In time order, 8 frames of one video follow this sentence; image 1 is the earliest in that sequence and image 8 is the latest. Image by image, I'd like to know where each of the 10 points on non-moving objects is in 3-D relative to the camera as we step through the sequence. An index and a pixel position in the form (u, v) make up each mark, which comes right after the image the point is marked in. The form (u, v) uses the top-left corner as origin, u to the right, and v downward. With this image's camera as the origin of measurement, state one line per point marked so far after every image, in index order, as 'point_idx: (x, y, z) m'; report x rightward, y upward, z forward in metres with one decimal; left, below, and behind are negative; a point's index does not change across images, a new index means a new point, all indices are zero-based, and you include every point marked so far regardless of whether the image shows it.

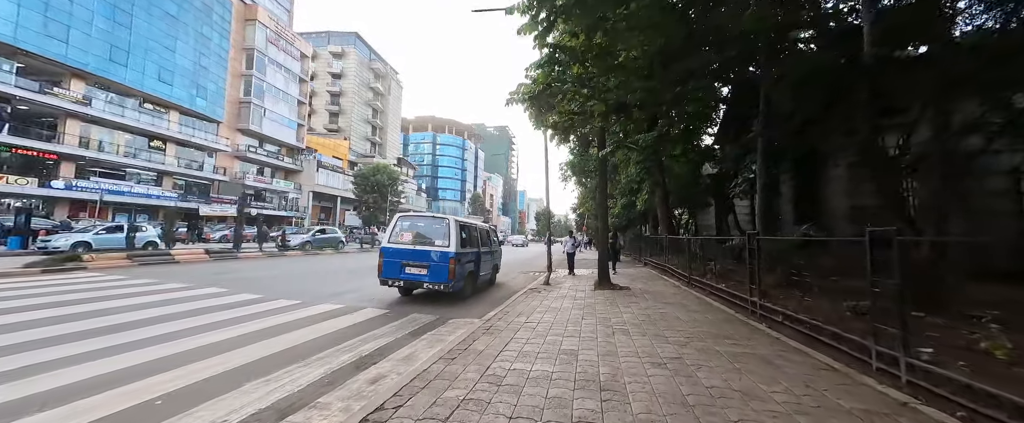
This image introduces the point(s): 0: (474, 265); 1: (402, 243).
0: (-0.9, -1.3, +7.7) m
1: (-2.2, -0.7, +6.8) m
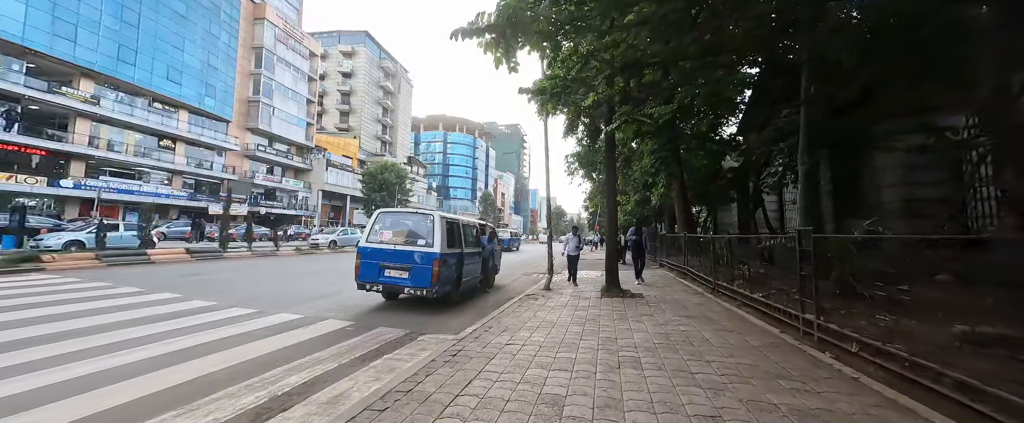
0: (-1.1, -1.2, +6.7) m
1: (-2.3, -0.6, +5.9) m
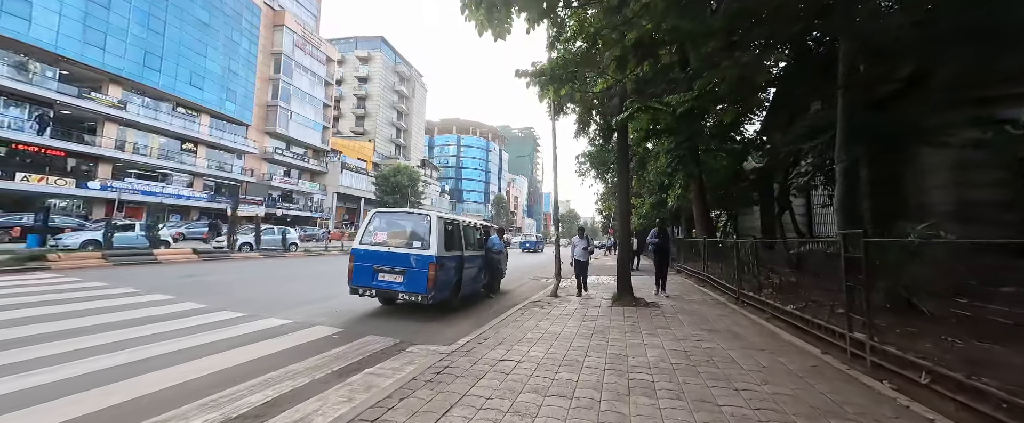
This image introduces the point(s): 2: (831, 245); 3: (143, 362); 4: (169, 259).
0: (-1.0, -1.2, +6.4) m
1: (-2.3, -0.6, +5.5) m
2: (+3.7, -0.4, +3.9) m
3: (-3.7, -1.5, +3.4) m
4: (-10.1, -1.4, +9.8) m
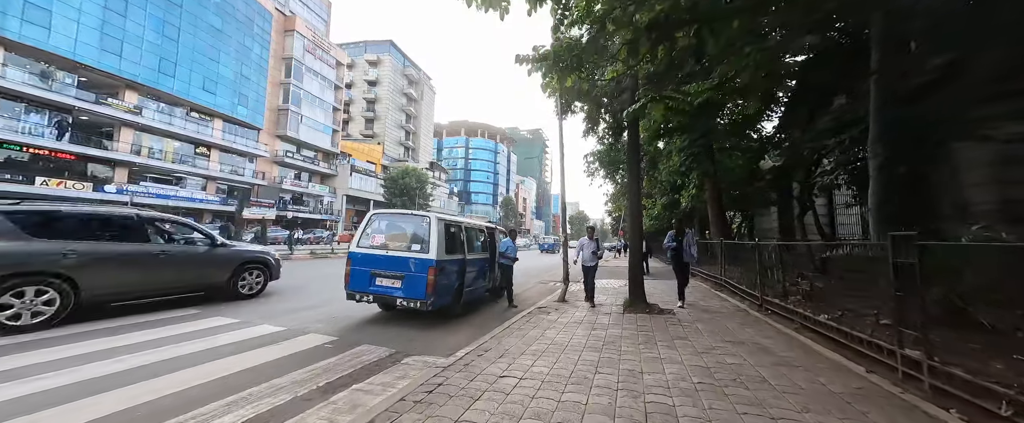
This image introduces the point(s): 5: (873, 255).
0: (-0.9, -1.2, +6.1) m
1: (-2.2, -0.6, +5.3) m
2: (+3.8, -0.4, +3.5) m
3: (-3.7, -1.5, +3.1) m
4: (-9.9, -1.5, +9.7) m
5: (+3.8, -0.5, +3.4) m
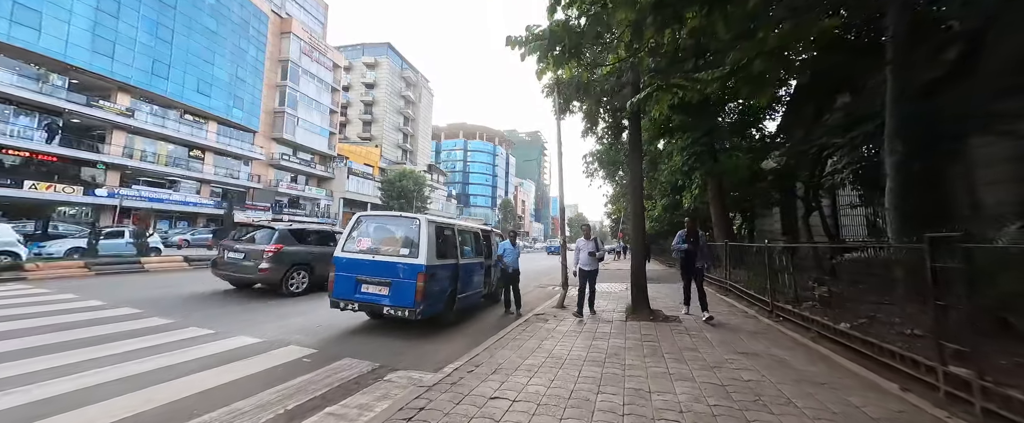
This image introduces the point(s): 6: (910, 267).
0: (-1.0, -1.2, +5.7) m
1: (-2.3, -0.6, +4.9) m
2: (+3.7, -0.4, +3.1) m
3: (-3.8, -1.6, +2.8) m
4: (-10.0, -1.6, +9.4) m
5: (+3.7, -0.5, +3.1) m
6: (+3.7, -0.5, +3.1) m
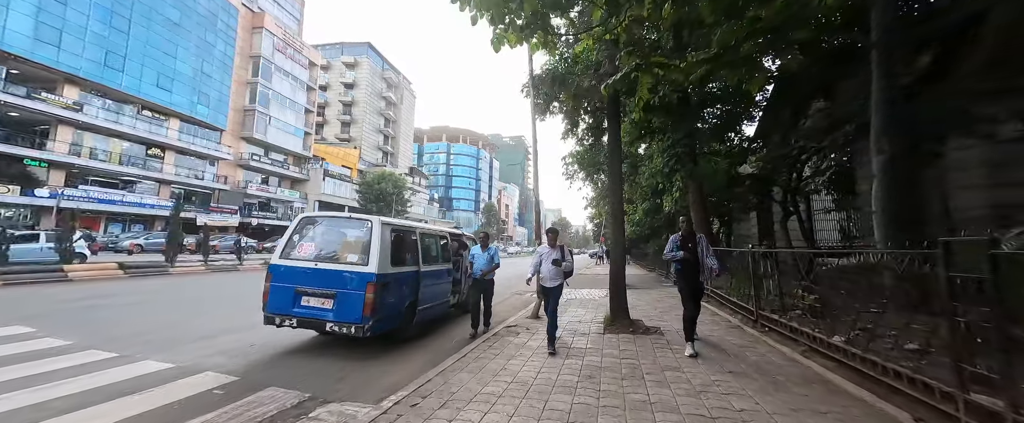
0: (-1.5, -1.2, +5.1) m
1: (-2.7, -0.6, +4.3) m
2: (+3.3, -0.4, +2.8) m
3: (-4.1, -1.5, +2.1) m
4: (-10.7, -1.6, +8.3) m
5: (+3.3, -0.5, +2.8) m
6: (+3.3, -0.5, +2.8) m
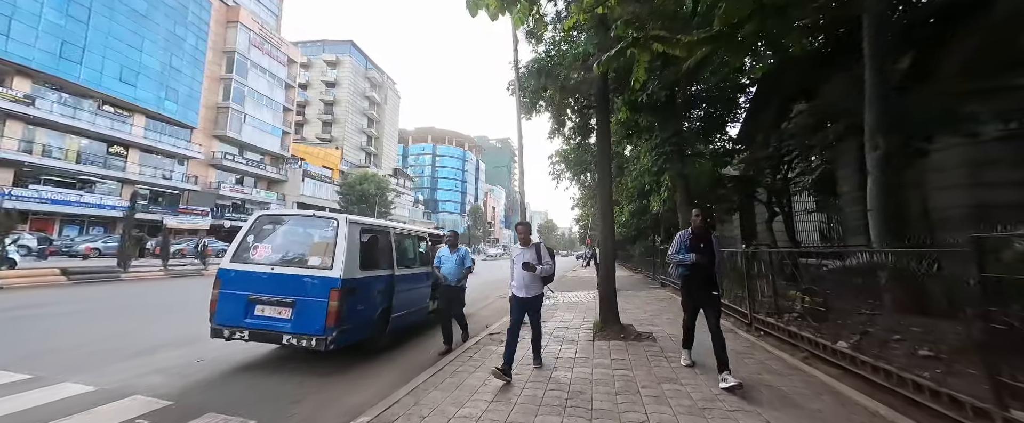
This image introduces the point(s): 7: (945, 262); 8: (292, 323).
0: (-1.7, -1.2, +4.7) m
1: (-2.9, -0.6, +3.8) m
2: (+3.2, -0.4, +2.6) m
3: (-4.2, -1.5, +1.5) m
4: (-11.0, -1.6, +7.5) m
5: (+3.2, -0.4, +2.5) m
6: (+3.2, -0.5, +2.5) m
7: (+3.1, -0.4, +2.4) m
8: (-2.4, -1.2, +3.5) m
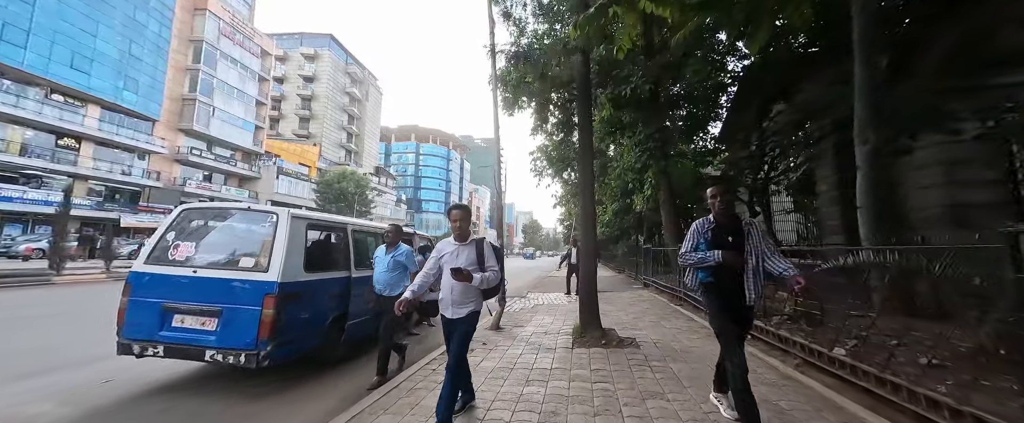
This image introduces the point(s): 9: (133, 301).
0: (-2.1, -1.2, +4.2) m
1: (-3.3, -0.5, +3.2) m
2: (+2.9, -0.3, +2.3) m
3: (-4.4, -1.4, +0.9) m
4: (-11.5, -1.5, +6.5) m
5: (+2.9, -0.4, +2.2) m
6: (+2.9, -0.4, +2.2) m
7: (+2.9, -0.3, +2.1) m
8: (-2.7, -1.1, +3.0) m
9: (-3.6, -0.9, +3.1) m
